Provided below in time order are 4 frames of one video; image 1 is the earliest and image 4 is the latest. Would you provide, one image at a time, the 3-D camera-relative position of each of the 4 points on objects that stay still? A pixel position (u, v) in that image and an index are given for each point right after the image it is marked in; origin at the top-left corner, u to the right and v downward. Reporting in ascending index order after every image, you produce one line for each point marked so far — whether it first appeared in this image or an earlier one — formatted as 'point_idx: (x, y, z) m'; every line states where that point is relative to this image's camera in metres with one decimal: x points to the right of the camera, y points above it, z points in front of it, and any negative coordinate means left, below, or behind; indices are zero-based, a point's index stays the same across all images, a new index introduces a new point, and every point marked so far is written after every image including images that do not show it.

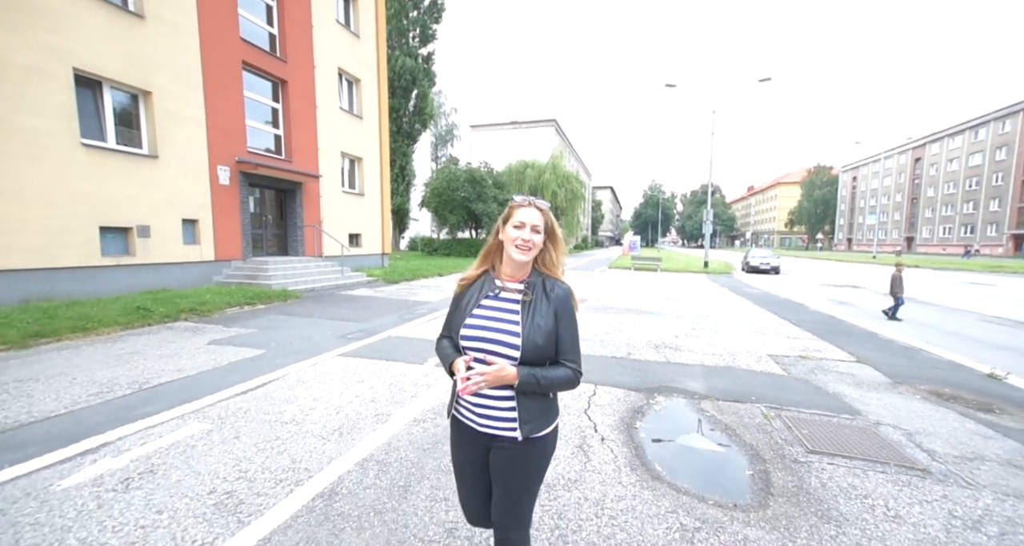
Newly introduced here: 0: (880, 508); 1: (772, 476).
0: (+2.3, -1.5, +2.7) m
1: (+1.8, -1.5, +3.0) m
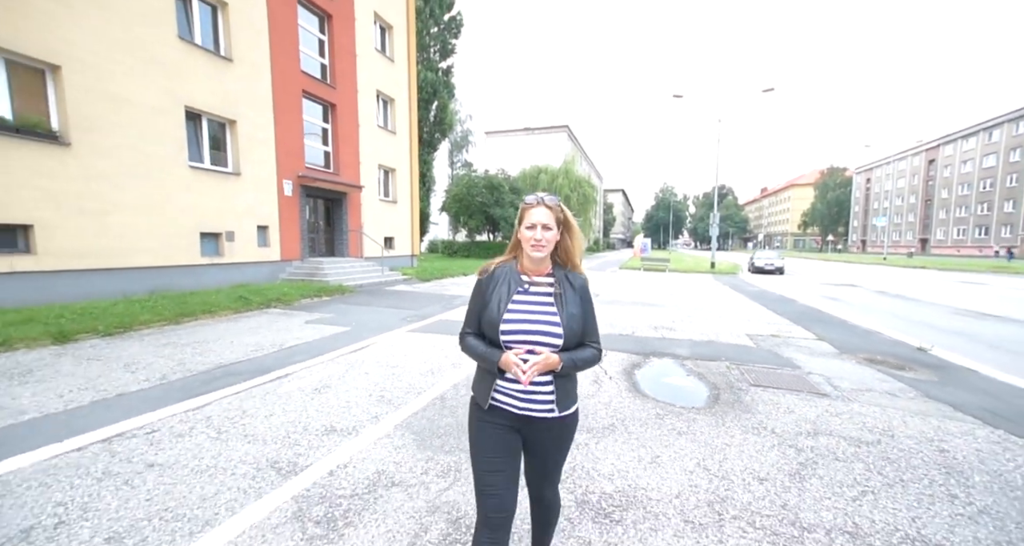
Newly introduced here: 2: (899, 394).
0: (+2.8, -1.4, +4.3) m
1: (+2.3, -1.3, +4.7) m
2: (+4.4, -1.4, +4.9) m
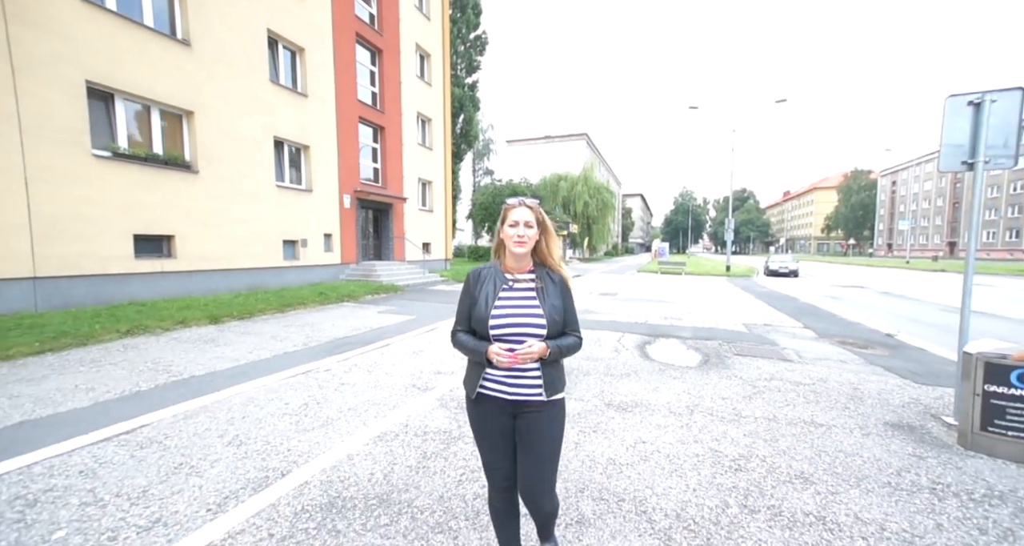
0: (+3.4, -1.3, +6.0) m
1: (+2.9, -1.3, +6.3) m
2: (+5.1, -1.3, +6.4) m
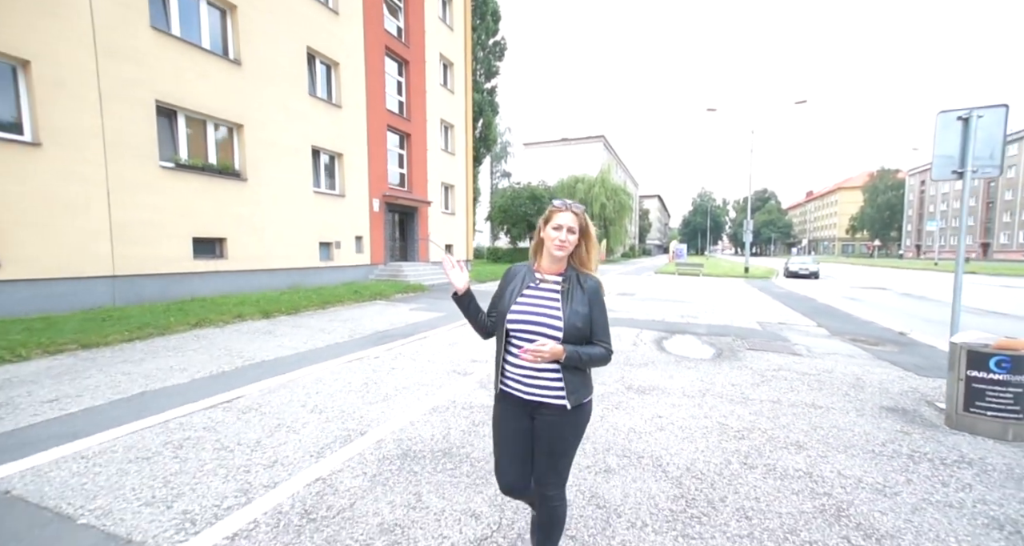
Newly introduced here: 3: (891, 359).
0: (+3.8, -1.3, +6.4) m
1: (+3.3, -1.3, +6.8) m
2: (+5.5, -1.3, +6.8) m
3: (+6.0, -1.3, +6.7) m
